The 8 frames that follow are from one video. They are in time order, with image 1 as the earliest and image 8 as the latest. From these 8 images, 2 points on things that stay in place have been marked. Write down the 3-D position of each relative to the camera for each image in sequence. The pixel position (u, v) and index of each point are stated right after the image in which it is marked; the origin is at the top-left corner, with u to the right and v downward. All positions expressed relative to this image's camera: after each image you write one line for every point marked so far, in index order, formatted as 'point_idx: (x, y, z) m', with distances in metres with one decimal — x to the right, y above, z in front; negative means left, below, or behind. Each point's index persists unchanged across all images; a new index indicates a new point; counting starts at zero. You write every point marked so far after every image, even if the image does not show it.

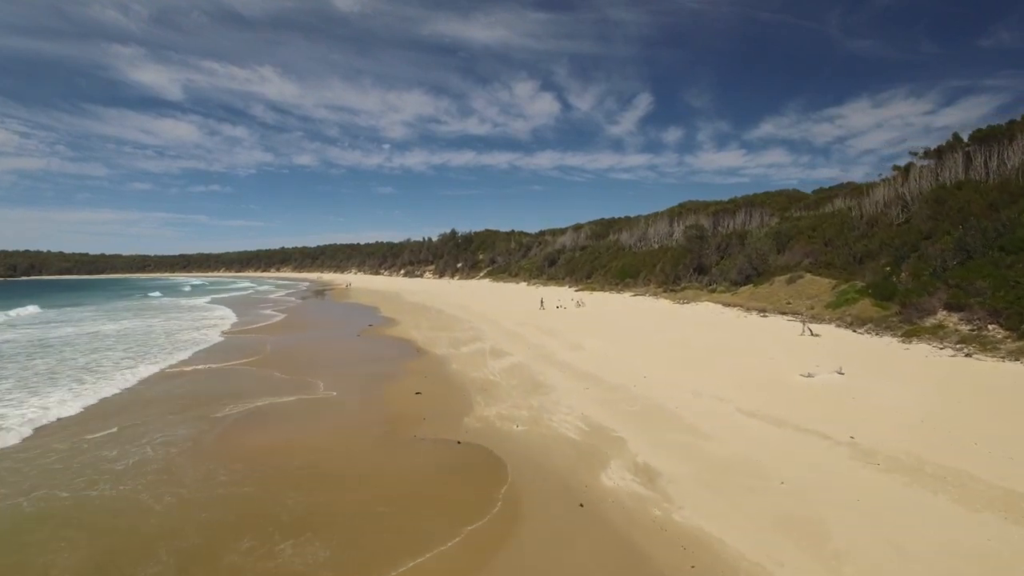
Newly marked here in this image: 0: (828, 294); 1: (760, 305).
0: (+9.3, -0.2, +15.2) m
1: (+8.0, -0.5, +16.7) m
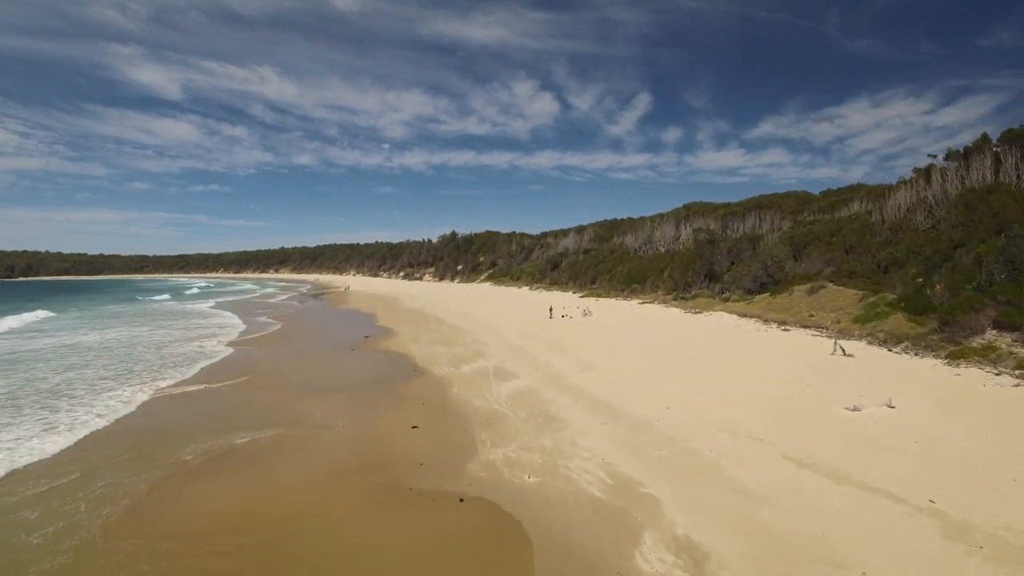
0: (+9.4, -0.5, +14.3) m
1: (+8.1, -0.9, +15.7) m
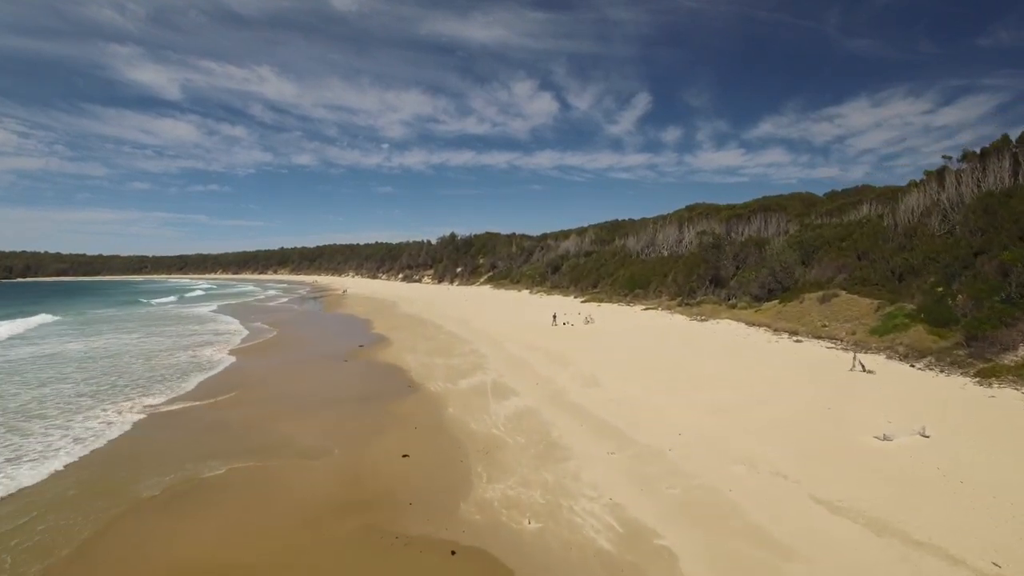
0: (+9.4, -0.7, +13.6) m
1: (+8.1, -1.1, +15.0) m
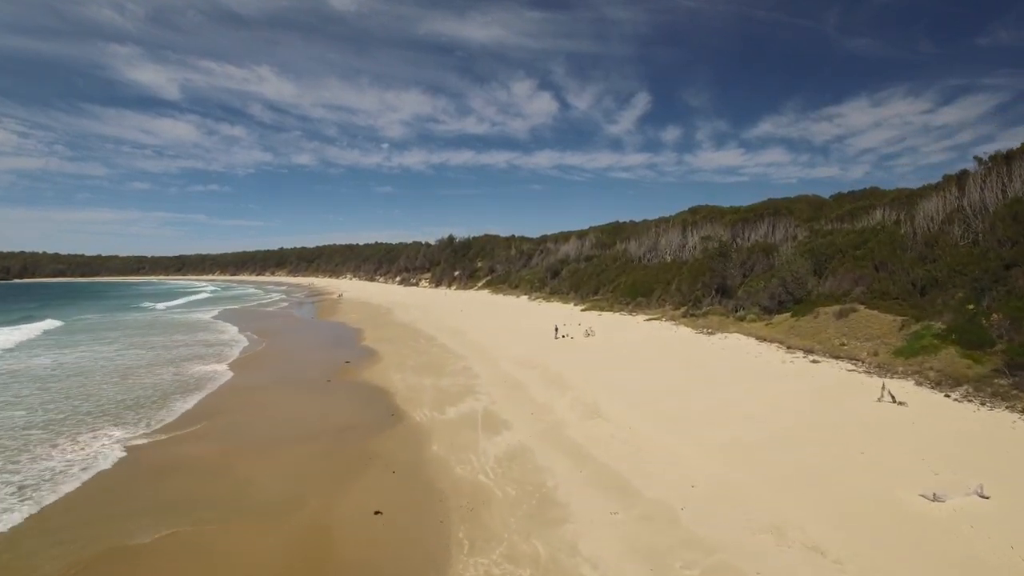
0: (+9.2, -1.1, +12.6) m
1: (+8.0, -1.5, +14.0) m
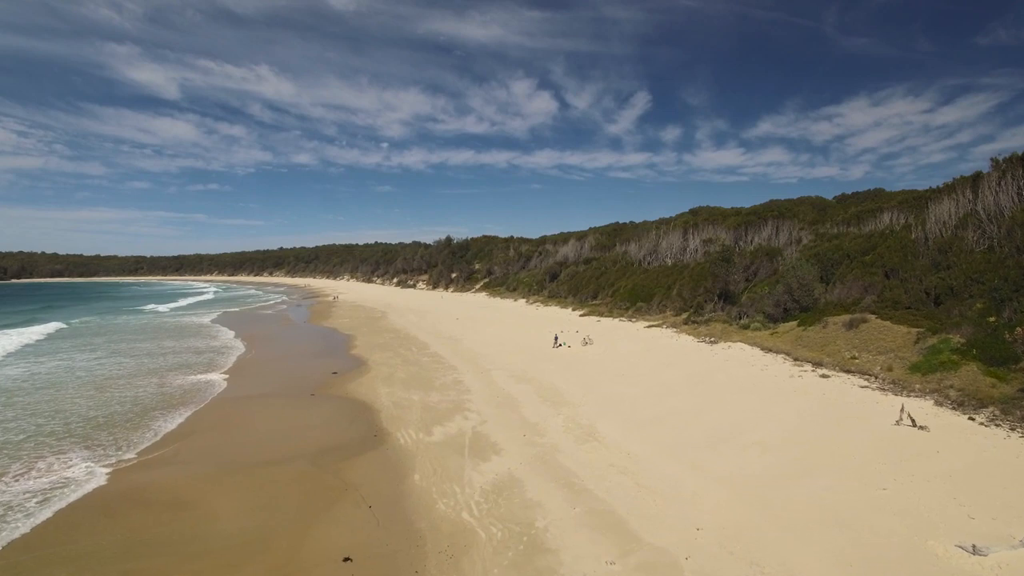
0: (+9.1, -1.4, +11.9) m
1: (+7.8, -1.8, +13.3) m
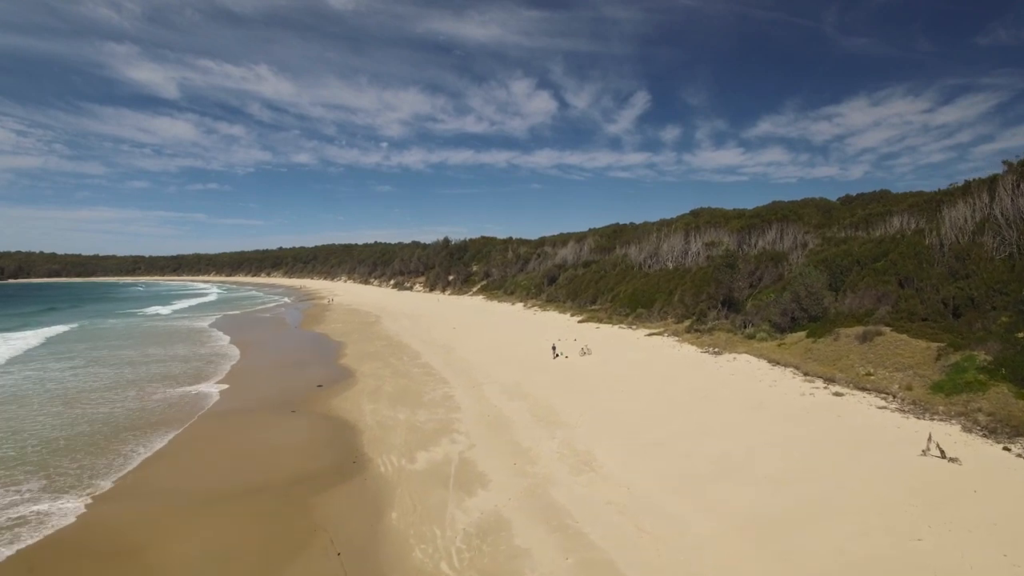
0: (+8.9, -1.6, +11.1) m
1: (+7.6, -2.0, +12.5) m
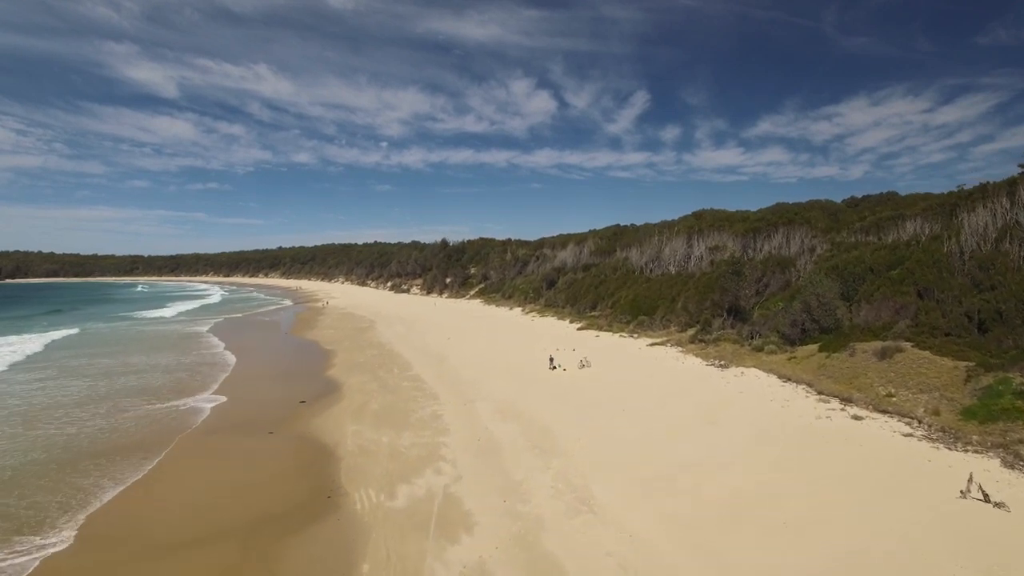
0: (+8.7, -1.9, +10.2) m
1: (+7.4, -2.3, +11.6) m
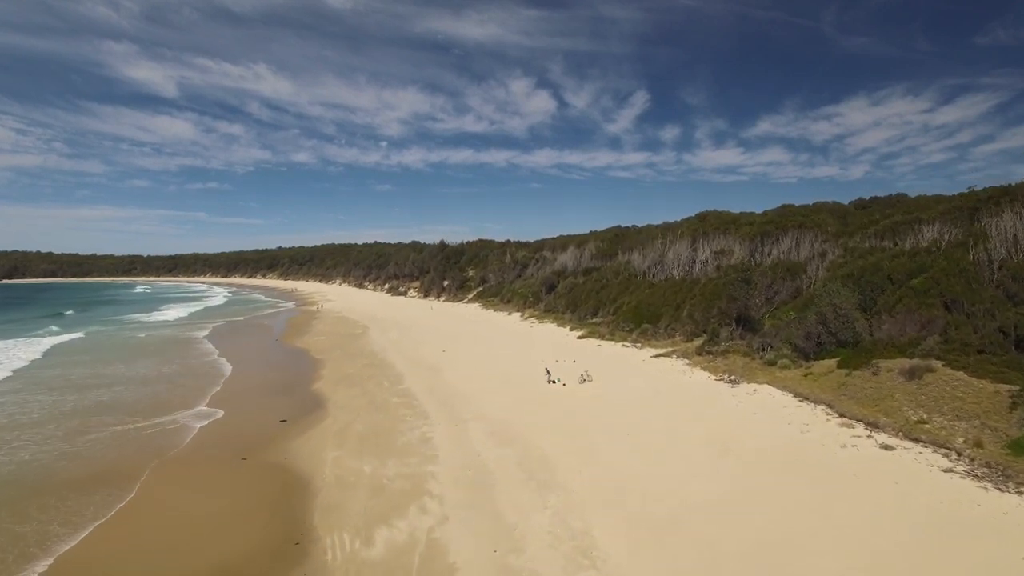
0: (+8.6, -2.2, +9.2) m
1: (+7.3, -2.6, +10.6) m
